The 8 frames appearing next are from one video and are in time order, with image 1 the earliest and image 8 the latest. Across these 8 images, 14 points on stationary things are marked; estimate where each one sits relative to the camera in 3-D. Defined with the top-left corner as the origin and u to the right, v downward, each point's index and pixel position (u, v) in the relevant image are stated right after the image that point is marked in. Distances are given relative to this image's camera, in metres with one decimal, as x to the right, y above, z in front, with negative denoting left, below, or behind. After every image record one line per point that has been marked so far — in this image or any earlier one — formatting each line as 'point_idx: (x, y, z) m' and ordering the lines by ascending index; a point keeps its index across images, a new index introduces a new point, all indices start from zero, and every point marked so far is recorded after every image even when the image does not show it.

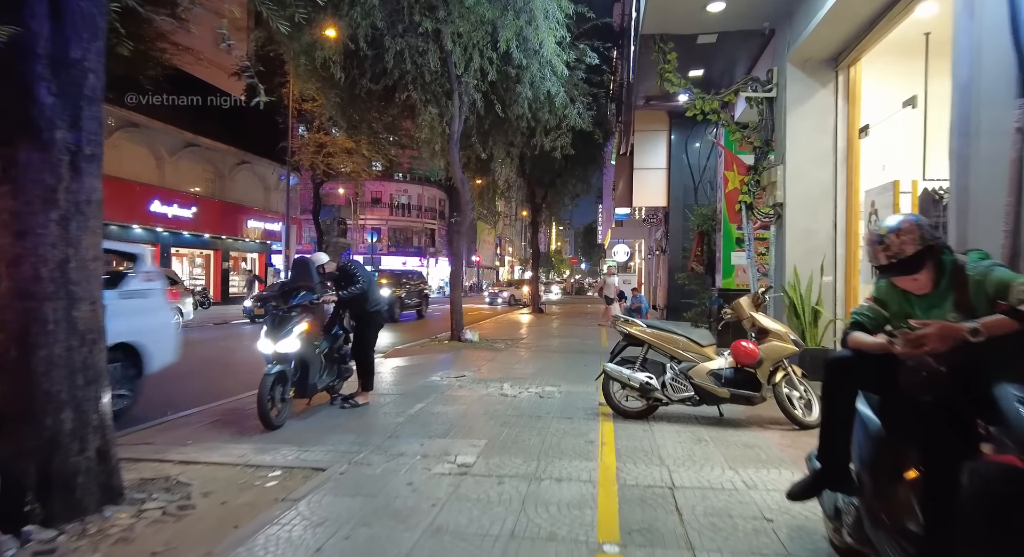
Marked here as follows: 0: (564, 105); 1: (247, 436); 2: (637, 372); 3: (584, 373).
0: (+1.5, +5.2, +15.1) m
1: (-2.8, -1.6, +5.4) m
2: (+1.5, -1.1, +6.0) m
3: (+1.3, -1.8, +9.6) m
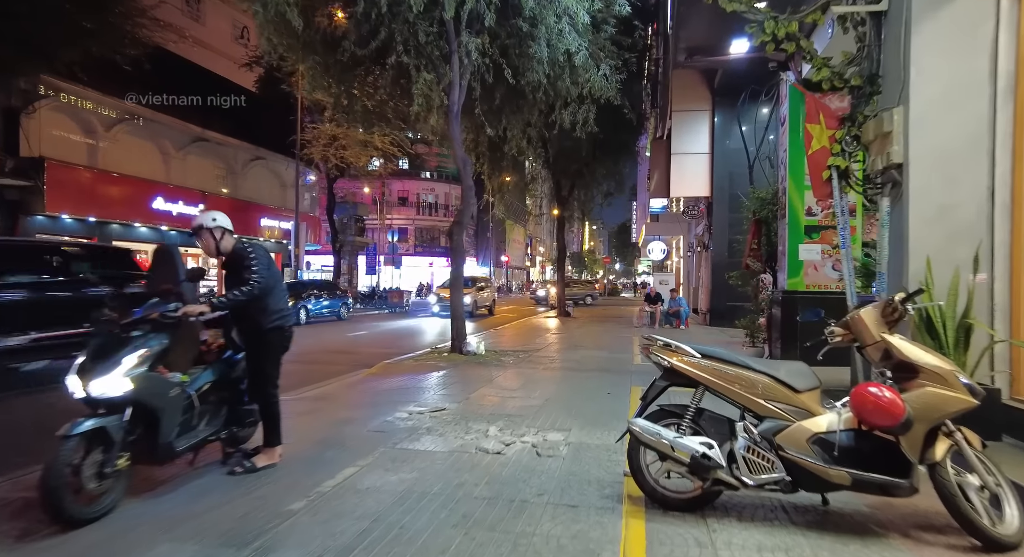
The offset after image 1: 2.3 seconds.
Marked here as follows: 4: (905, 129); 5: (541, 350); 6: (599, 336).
0: (+1.8, +5.2, +12.7) m
1: (-3.1, -1.7, +3.2) m
2: (+1.2, -1.1, +3.5) m
3: (+1.3, -1.8, +7.1) m
4: (+3.6, +1.4, +4.8) m
5: (+0.9, -2.0, +14.5) m
6: (+3.1, -2.0, +18.2) m
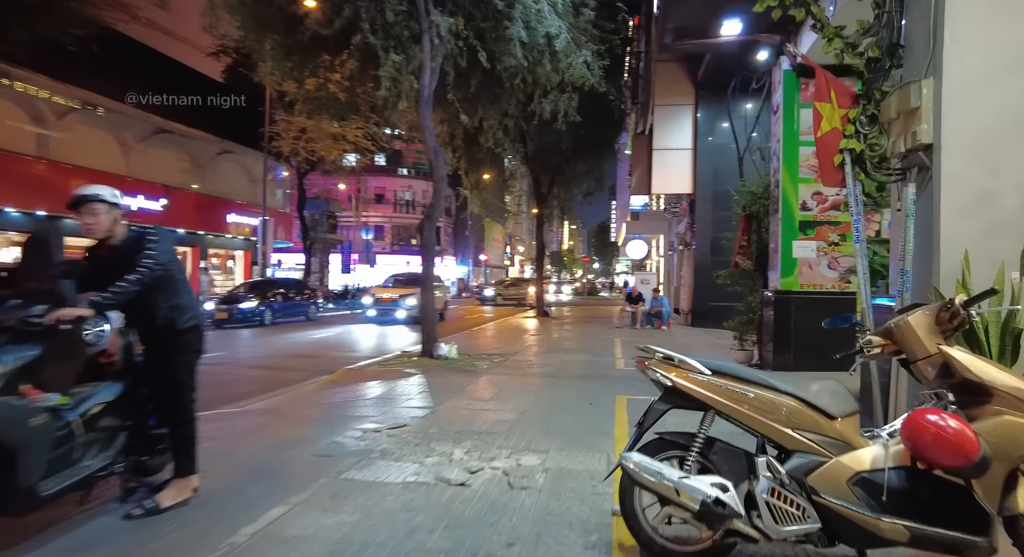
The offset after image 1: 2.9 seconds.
0: (+1.3, +5.2, +11.9) m
1: (-3.2, -1.6, +2.3) m
2: (+1.0, -1.1, +2.8) m
3: (+0.9, -1.7, +6.4) m
4: (+3.4, +1.4, +4.1) m
5: (+0.2, -2.0, +13.7) m
6: (+2.3, -2.0, +17.6) m
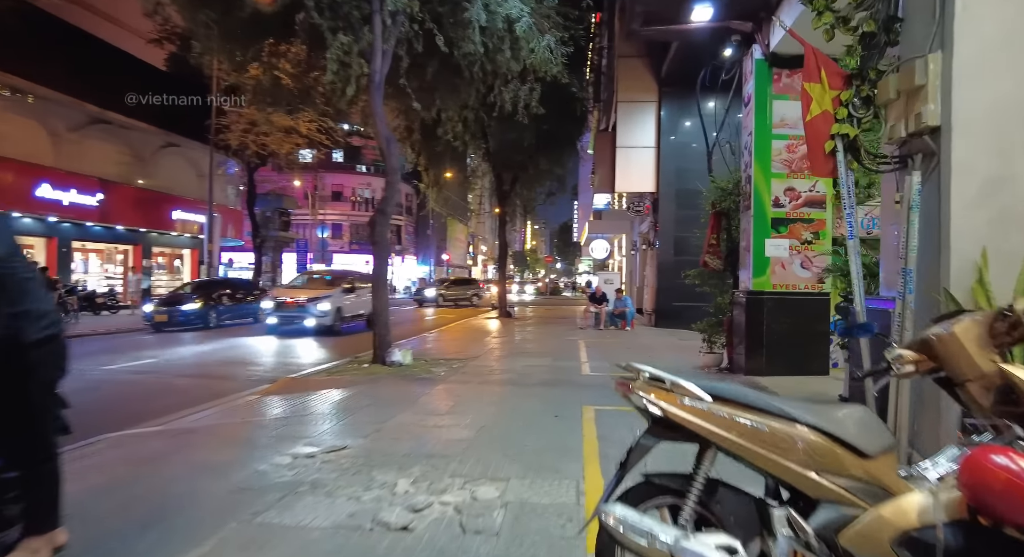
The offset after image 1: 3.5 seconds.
0: (+0.4, +5.2, +11.3) m
1: (-3.4, -1.6, +1.4) m
2: (+0.8, -1.1, +2.1) m
3: (+0.5, -1.7, +5.7) m
4: (+3.1, +1.4, +3.7) m
5: (-0.8, -2.0, +13.0) m
6: (+1.0, -2.0, +17.0) m
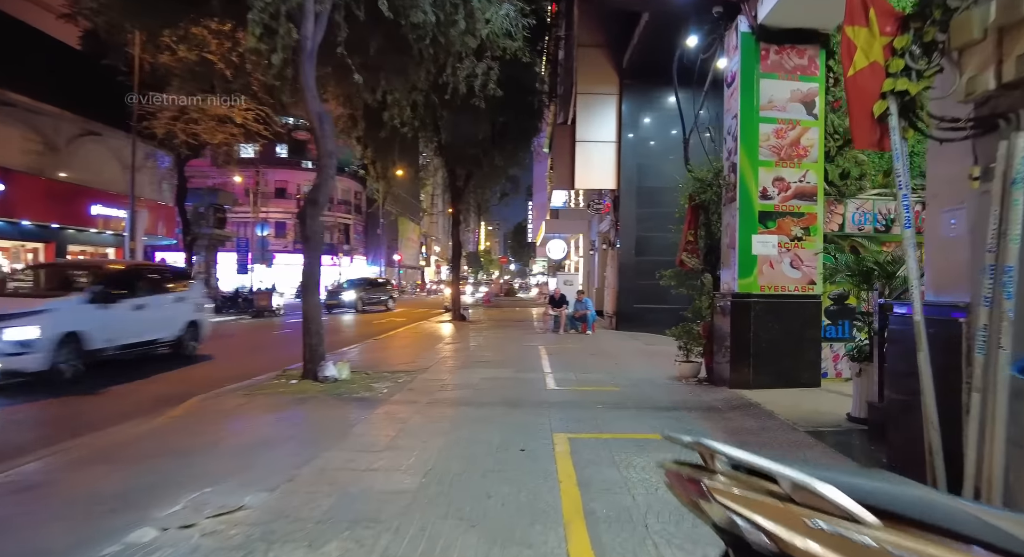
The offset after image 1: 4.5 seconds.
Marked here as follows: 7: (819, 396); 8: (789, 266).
0: (-0.5, +5.2, +10.1) m
1: (-3.4, -1.6, -0.2) m
2: (+0.7, -1.1, +1.0) m
3: (+0.1, -1.7, +4.5) m
4: (+2.8, +1.4, +2.7) m
5: (-1.8, -2.0, +11.7) m
6: (-0.4, -2.0, +15.7) m
7: (+4.2, -1.6, +7.0) m
8: (+4.1, +0.2, +7.7) m
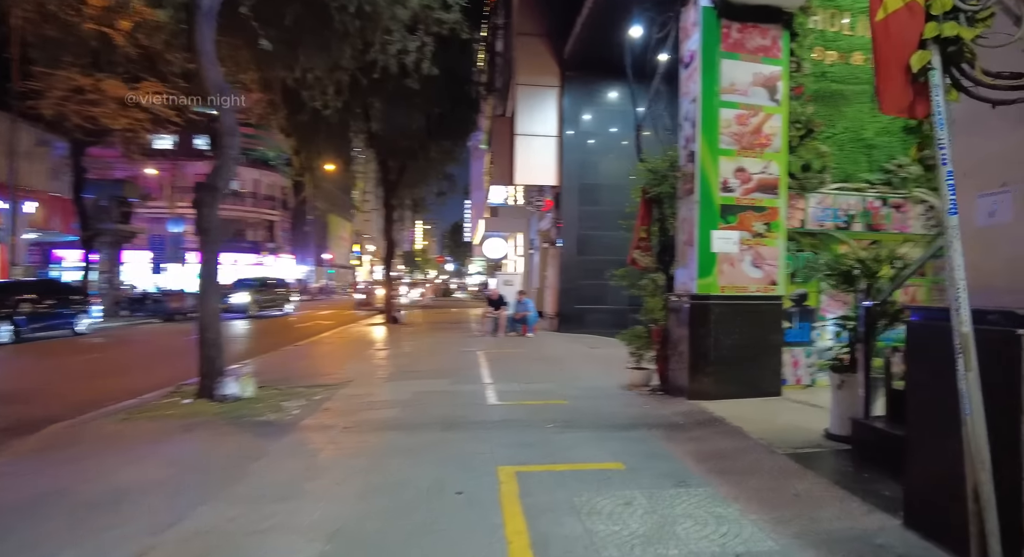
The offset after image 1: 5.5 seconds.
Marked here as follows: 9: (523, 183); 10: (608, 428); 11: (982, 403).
0: (-1.6, +5.2, +8.9) m
1: (-3.3, -1.6, -1.6) m
2: (+0.7, -1.1, 0.0) m
3: (-0.4, -1.7, +3.4) m
4: (+2.6, +1.4, +2.0) m
5: (-3.1, -2.0, +10.3) m
6: (-2.1, -2.0, +14.6) m
7: (+3.4, -1.6, +6.5) m
8: (+3.2, +0.2, +7.1) m
9: (+0.4, +3.5, +18.7) m
10: (+1.1, -1.7, +6.1) m
11: (+2.4, -0.6, +2.6) m
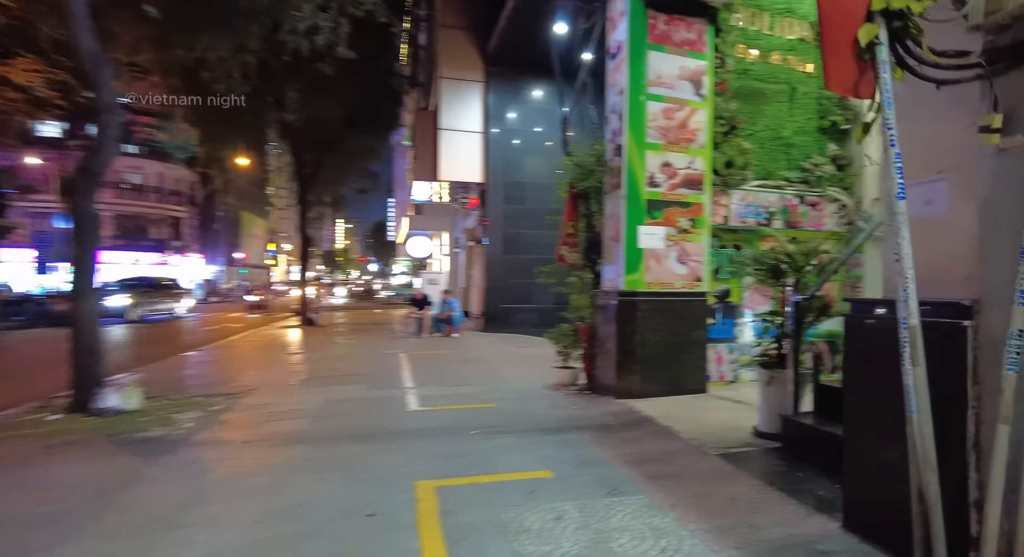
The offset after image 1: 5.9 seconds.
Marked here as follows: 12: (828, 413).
0: (-2.9, +5.2, +8.1) m
1: (-3.0, -1.6, -2.5) m
2: (+0.7, -1.0, -0.3) m
3: (-0.8, -1.7, +2.9) m
4: (+2.3, +1.4, +1.9) m
5: (-4.5, -2.0, +9.3) m
6: (-4.2, -2.0, +13.7) m
7: (+2.4, -1.6, +6.4) m
8: (+2.2, +0.2, +7.0) m
9: (-2.2, +3.5, +18.1) m
10: (+0.3, -1.7, +5.7) m
11: (+2.0, -0.6, +2.5) m
12: (+2.8, -1.2, +4.6) m
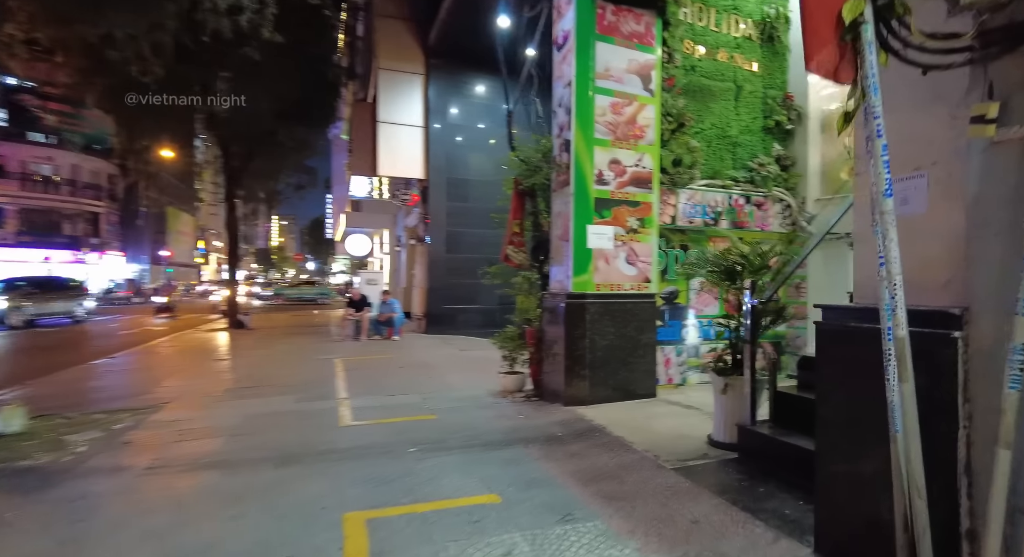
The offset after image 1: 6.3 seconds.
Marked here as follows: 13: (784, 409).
0: (-3.7, +5.2, +7.3) m
1: (-2.7, -1.7, -3.3) m
2: (+0.7, -1.1, -0.7) m
3: (-1.1, -1.7, +2.4) m
4: (+2.1, +1.4, +1.7) m
5: (-5.4, -2.0, +8.4) m
6: (-5.6, -2.0, +12.7) m
7: (+1.8, -1.6, +6.2) m
8: (+1.5, +0.2, +6.8) m
9: (-4.1, +3.5, +17.3) m
10: (-0.3, -1.7, +5.3) m
11: (+1.8, -0.6, +2.2) m
12: (+2.3, -1.2, +4.5) m
13: (+2.4, -1.1, +4.5) m
